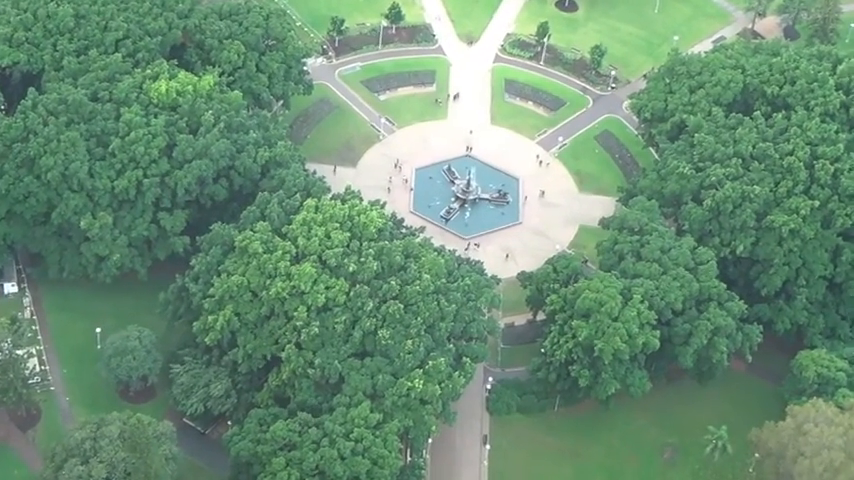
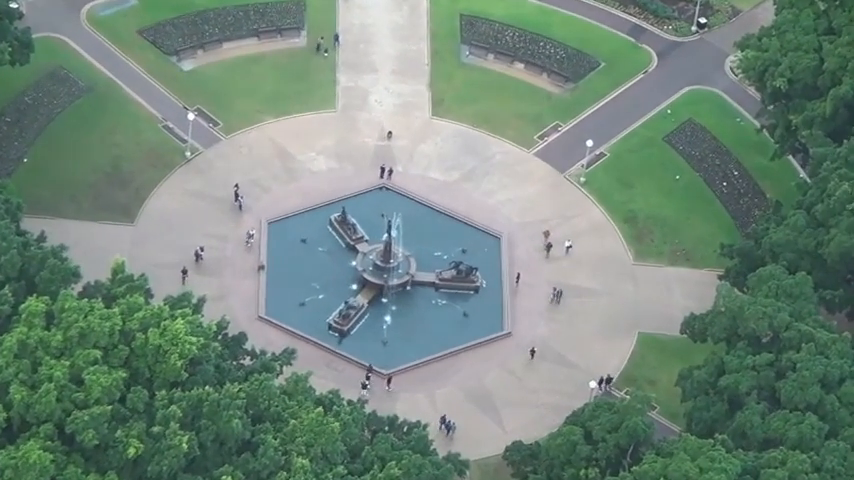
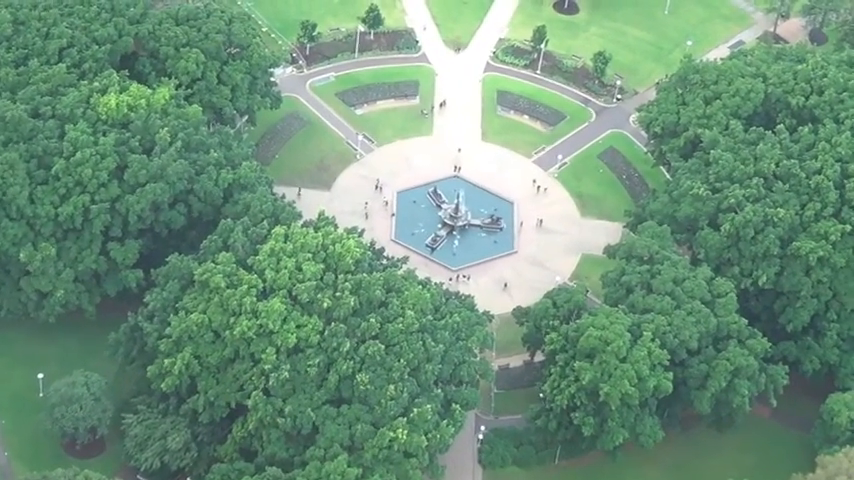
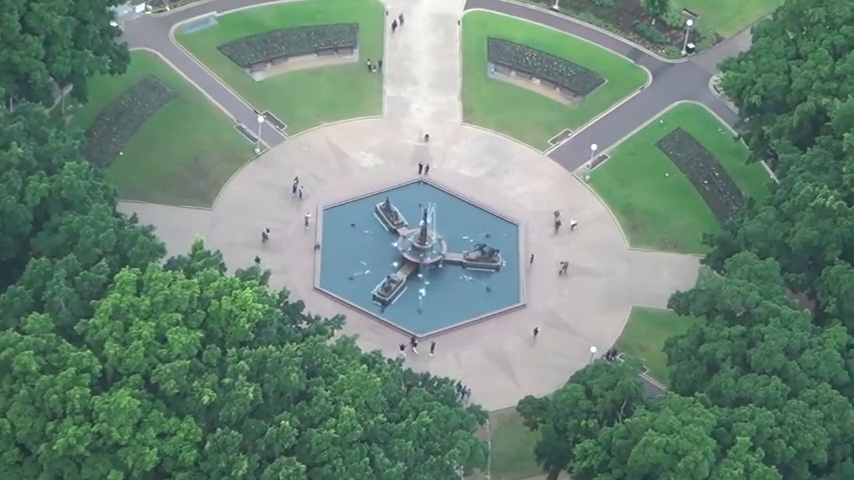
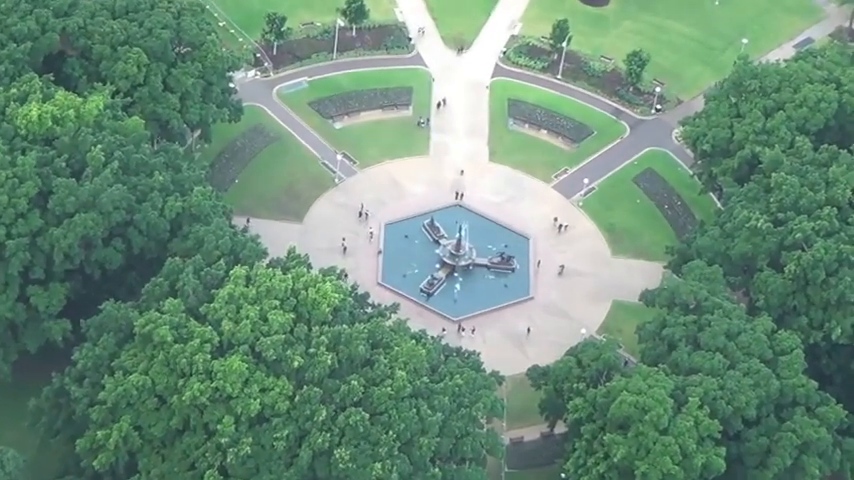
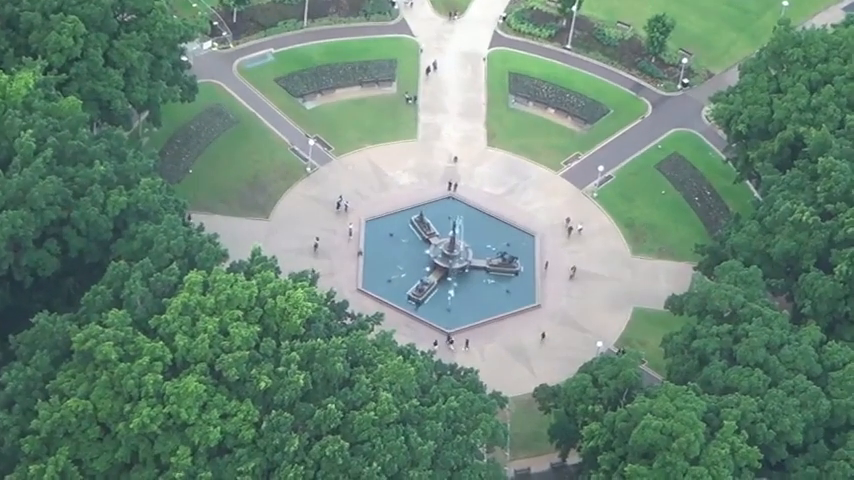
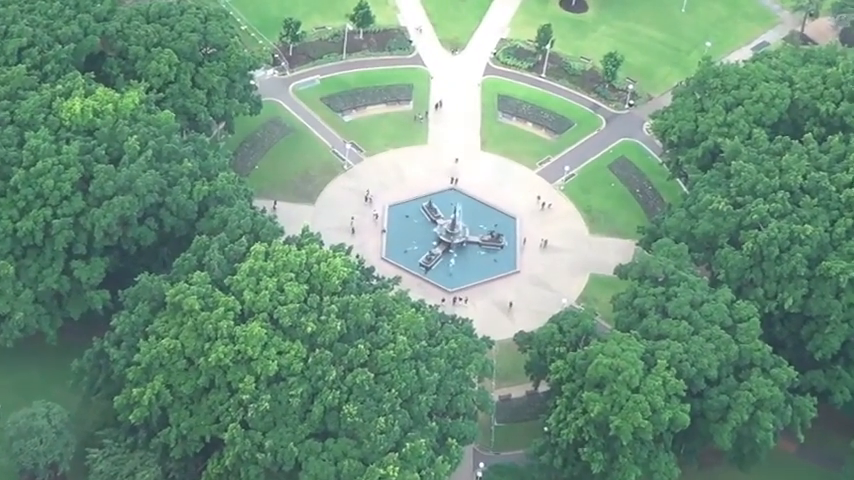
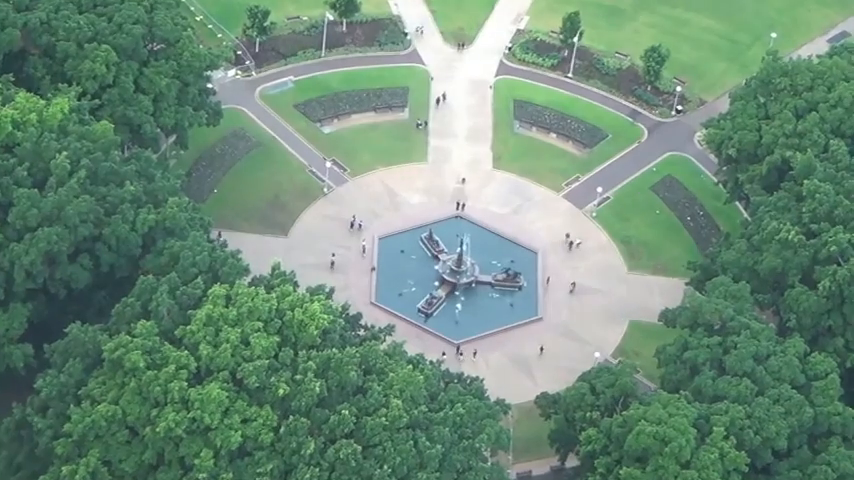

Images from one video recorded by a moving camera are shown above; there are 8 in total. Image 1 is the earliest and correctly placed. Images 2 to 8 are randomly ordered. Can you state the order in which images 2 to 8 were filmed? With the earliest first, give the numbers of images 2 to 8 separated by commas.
3, 7, 5, 8, 6, 4, 2
